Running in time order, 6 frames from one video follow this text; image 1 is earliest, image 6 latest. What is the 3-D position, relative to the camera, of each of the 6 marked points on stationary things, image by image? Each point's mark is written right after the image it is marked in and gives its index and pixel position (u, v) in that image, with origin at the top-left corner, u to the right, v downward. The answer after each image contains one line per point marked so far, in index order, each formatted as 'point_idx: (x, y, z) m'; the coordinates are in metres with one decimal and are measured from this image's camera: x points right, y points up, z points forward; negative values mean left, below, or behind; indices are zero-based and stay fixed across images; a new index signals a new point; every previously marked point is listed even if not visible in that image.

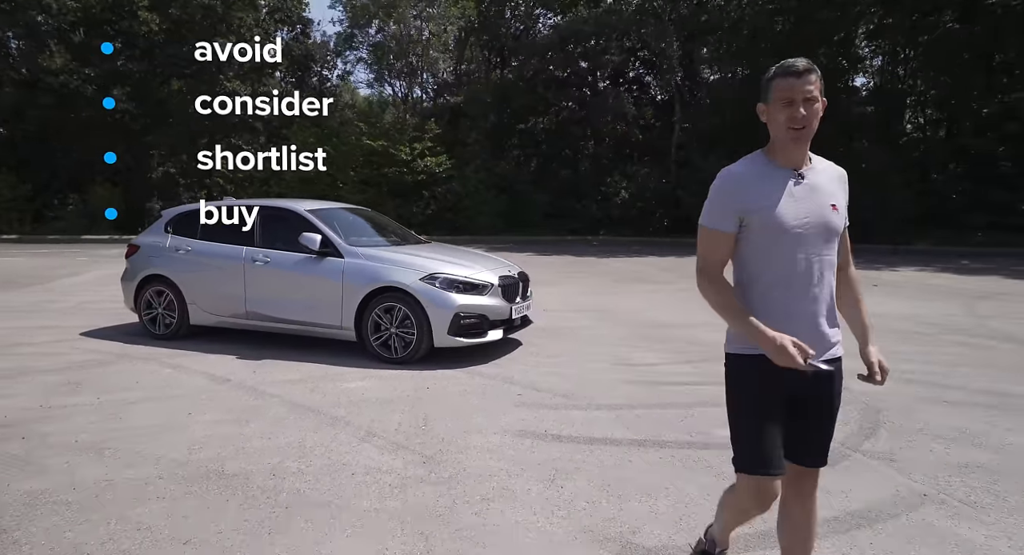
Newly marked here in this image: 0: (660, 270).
0: (+4.0, +0.2, +16.2) m
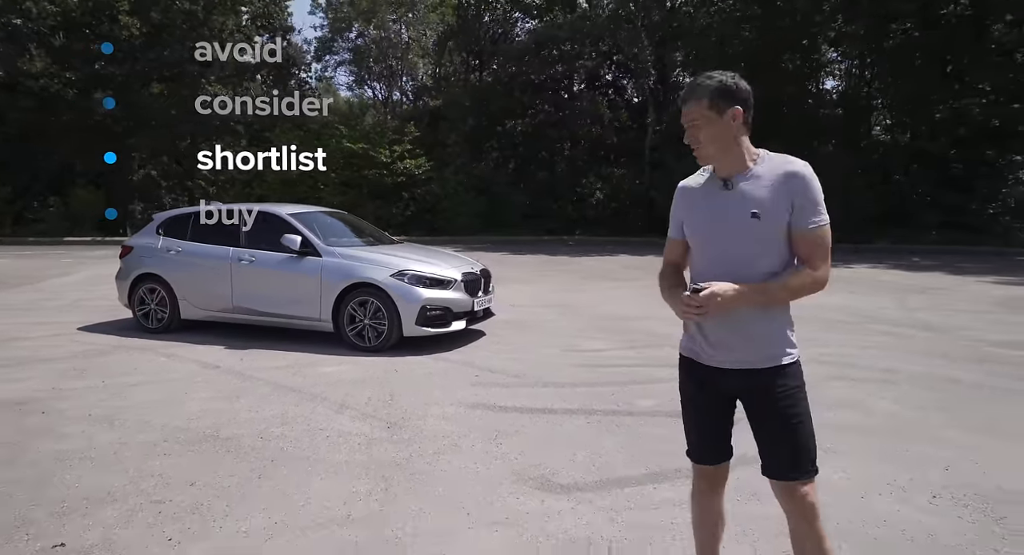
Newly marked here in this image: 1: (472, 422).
0: (+3.3, +0.3, +17.0) m
1: (-0.3, -1.1, +4.9) m
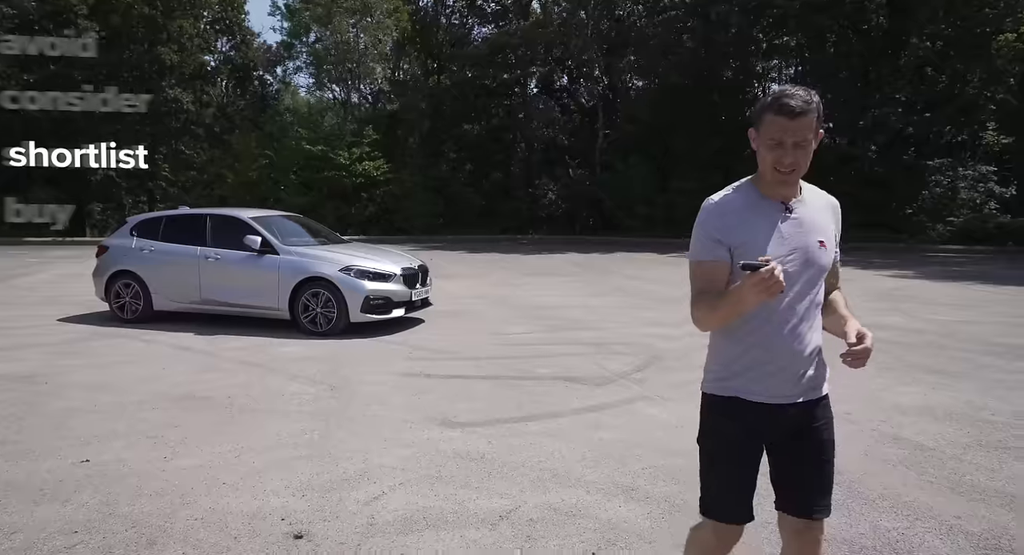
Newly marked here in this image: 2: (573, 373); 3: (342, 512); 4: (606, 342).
0: (+1.8, +0.4, +18.5) m
1: (-1.1, -1.0, +6.1) m
2: (+0.7, -1.0, +6.5) m
3: (-1.0, -1.3, +3.5) m
4: (+1.2, -0.8, +7.8) m
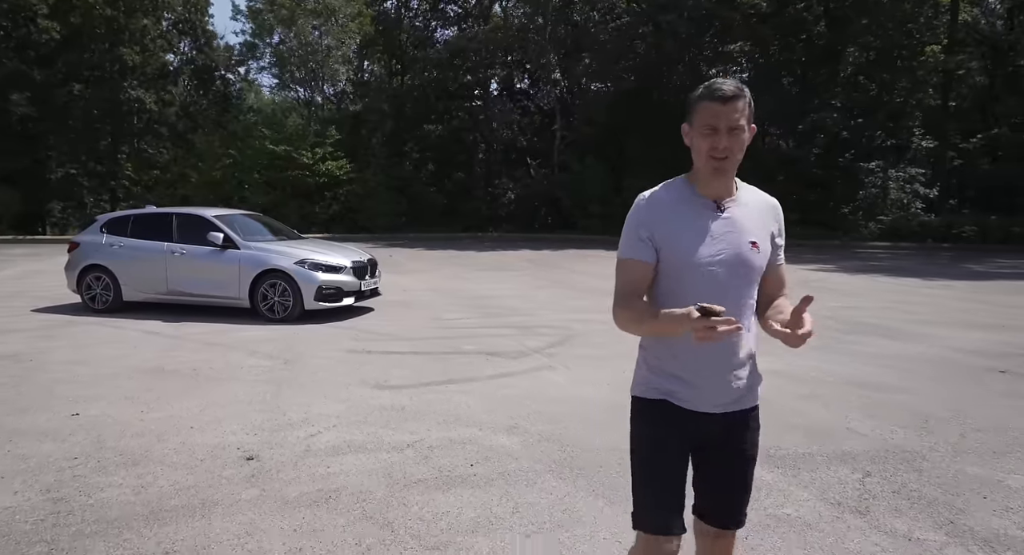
0: (+0.3, +0.6, +19.6) m
1: (-1.9, -0.9, +7.1) m
2: (-0.2, -0.9, +7.6) m
3: (-1.7, -1.2, +4.5) m
4: (+0.3, -0.7, +8.9) m
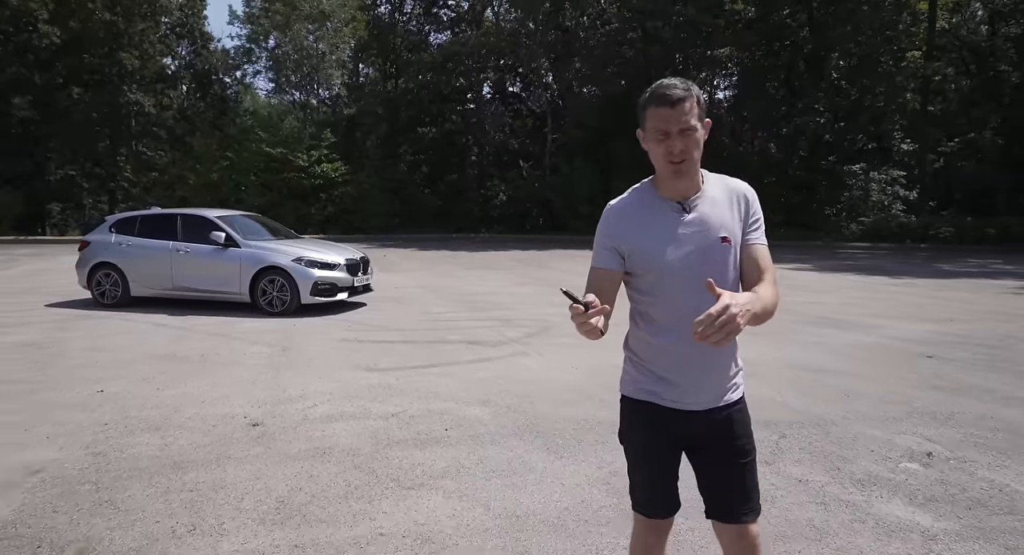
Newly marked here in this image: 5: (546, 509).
0: (0.0, +0.6, +20.3) m
1: (-2.2, -0.9, +7.8) m
2: (-0.5, -0.8, +8.3) m
3: (-1.9, -1.2, +5.2) m
4: (0.0, -0.6, +9.6) m
5: (+0.2, -1.3, +3.5) m
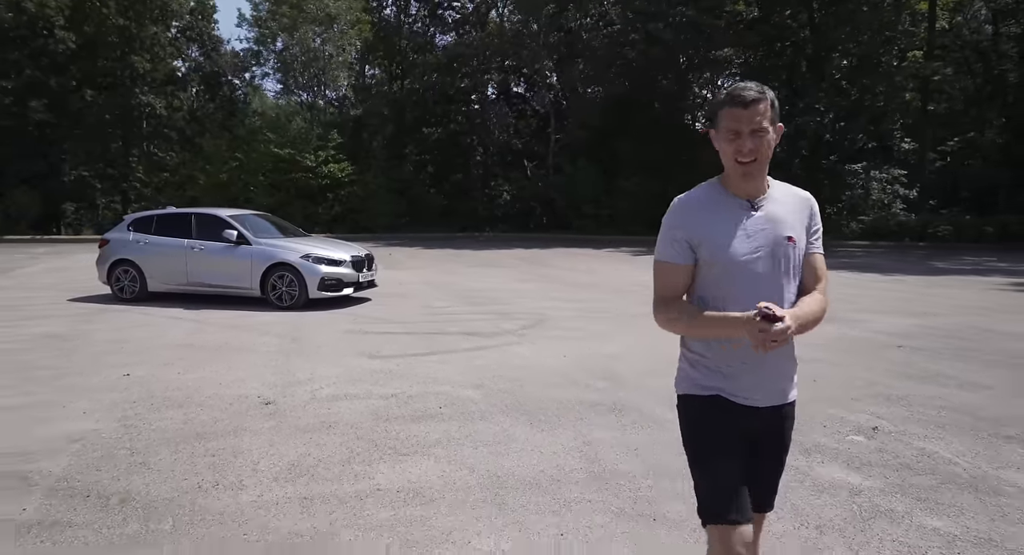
0: (+0.1, +0.7, +20.8) m
1: (-2.3, -0.8, +8.3) m
2: (-0.5, -0.8, +8.7) m
3: (-2.0, -1.1, +5.7) m
4: (0.0, -0.6, +10.1) m
5: (+0.1, -1.3, +4.0) m
